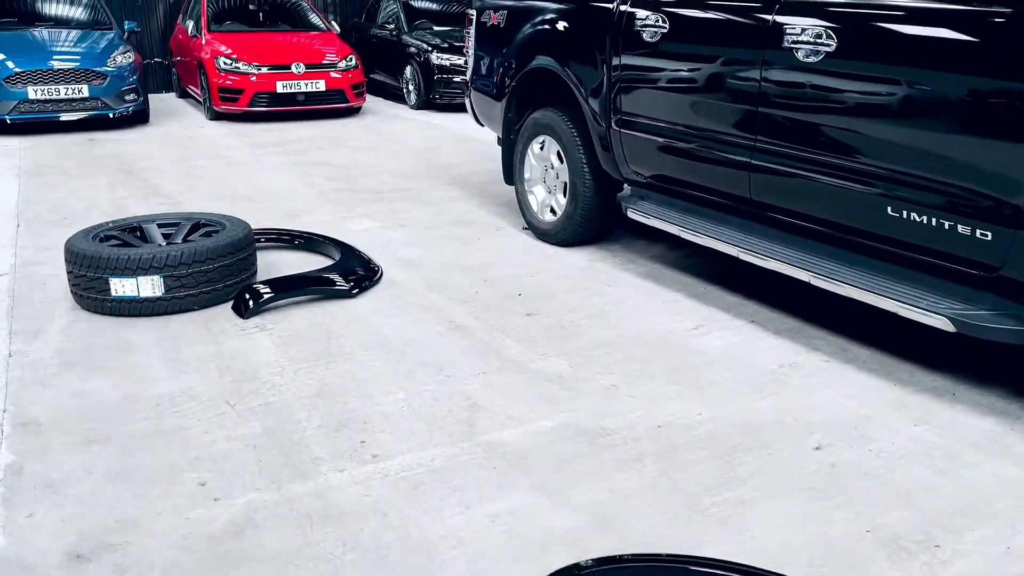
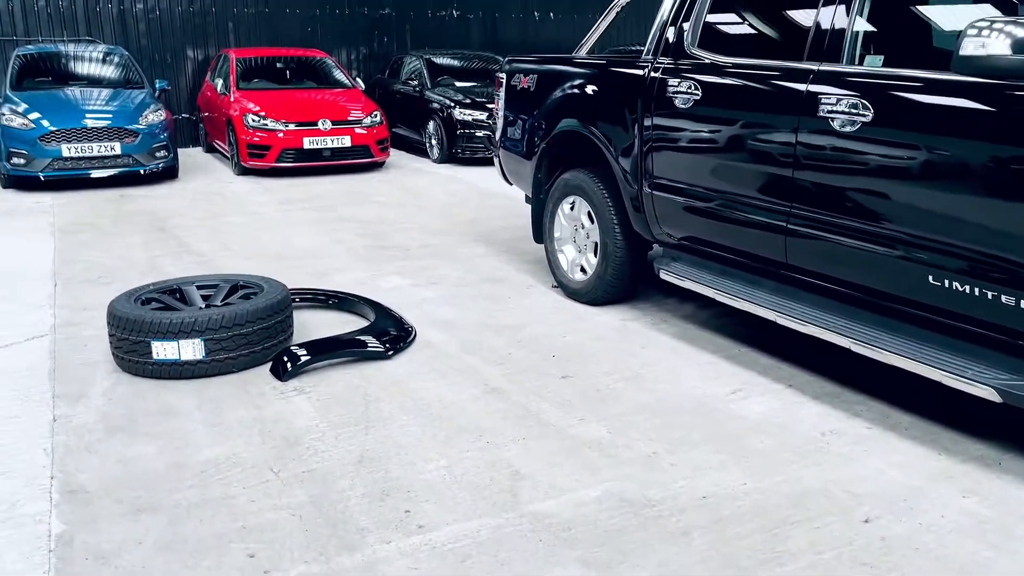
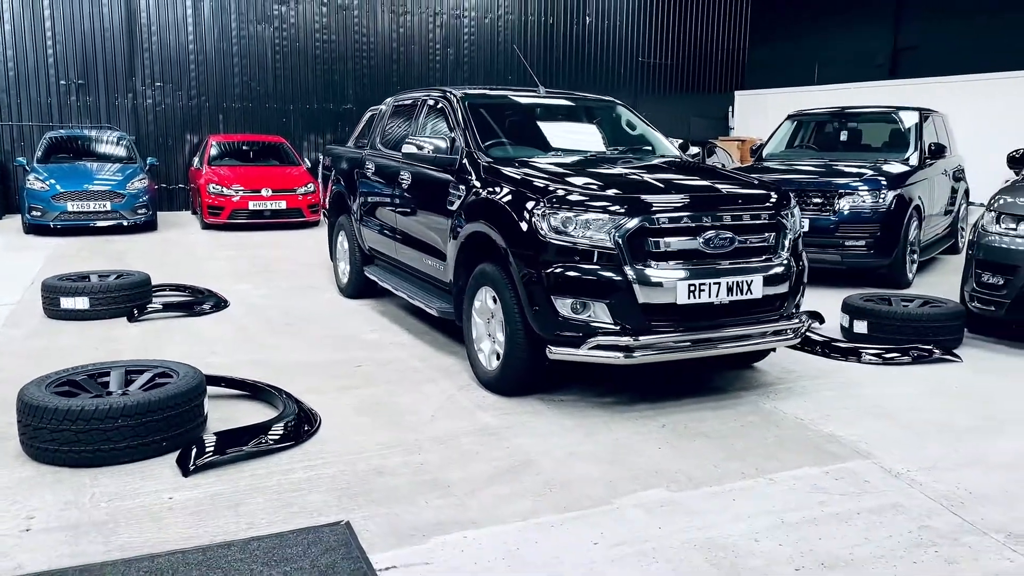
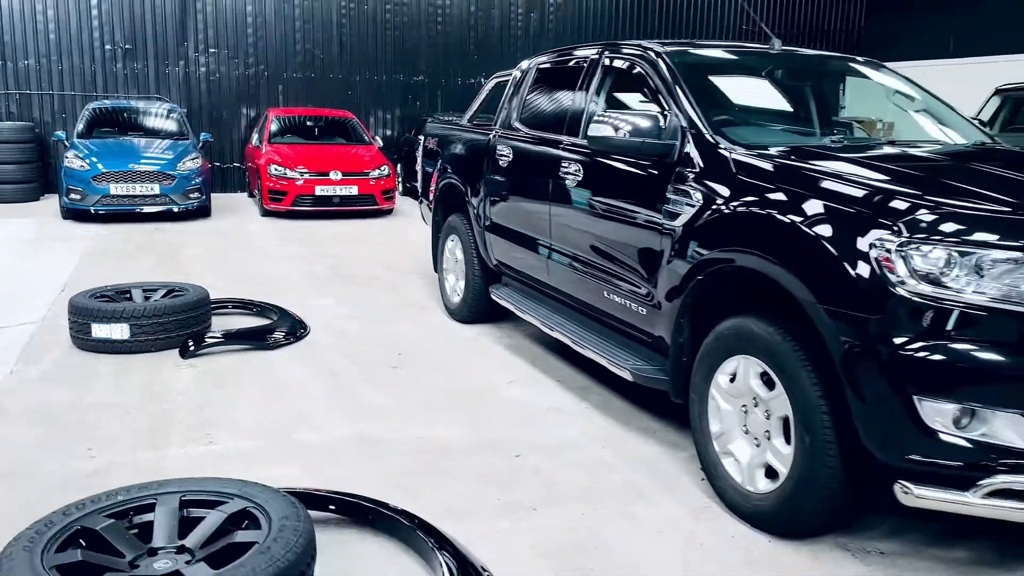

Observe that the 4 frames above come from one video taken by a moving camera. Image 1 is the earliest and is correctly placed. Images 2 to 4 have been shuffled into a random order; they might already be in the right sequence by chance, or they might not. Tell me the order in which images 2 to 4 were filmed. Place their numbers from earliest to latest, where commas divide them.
2, 4, 3
